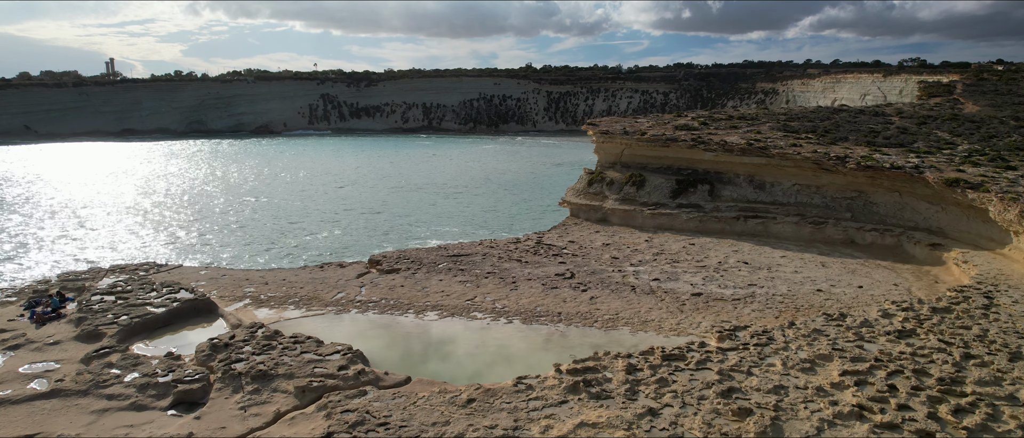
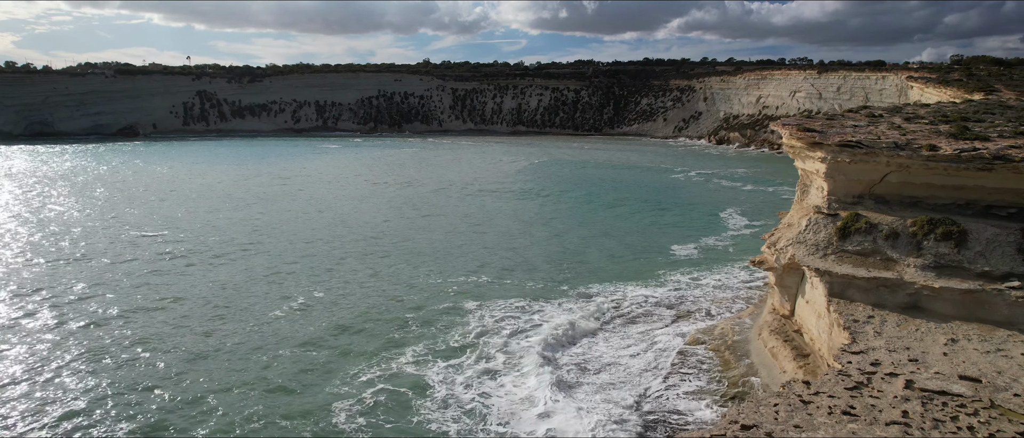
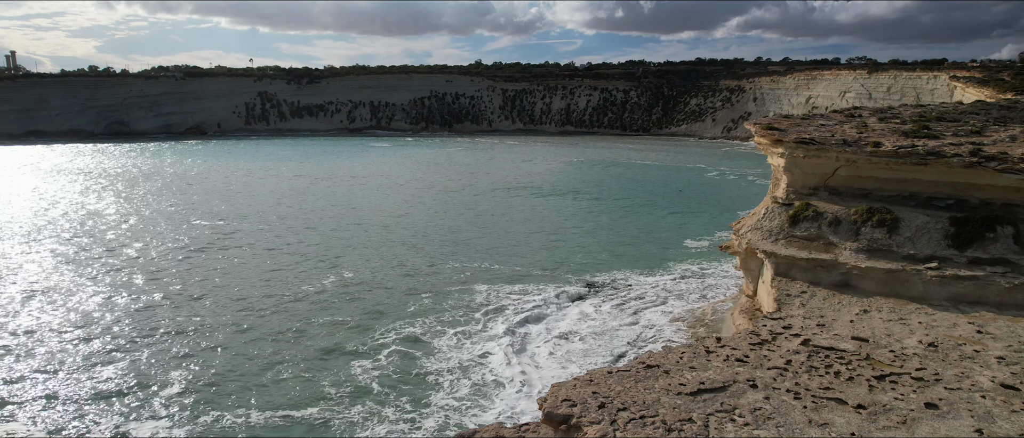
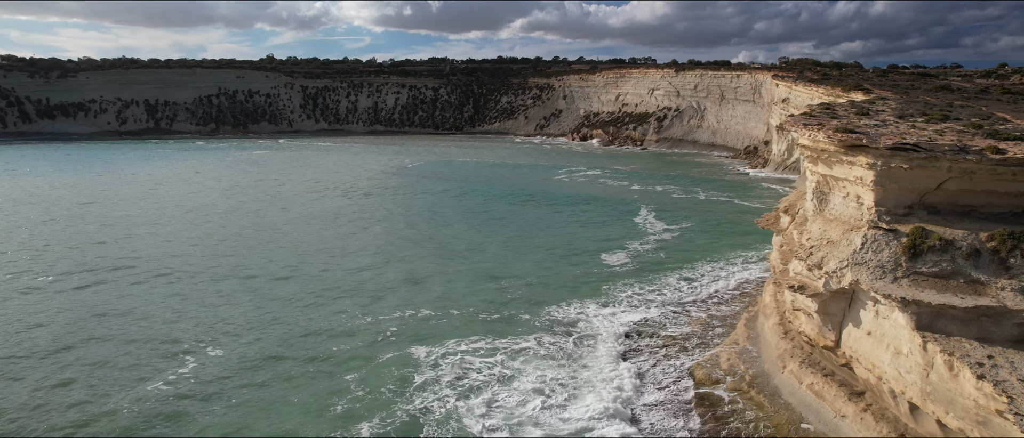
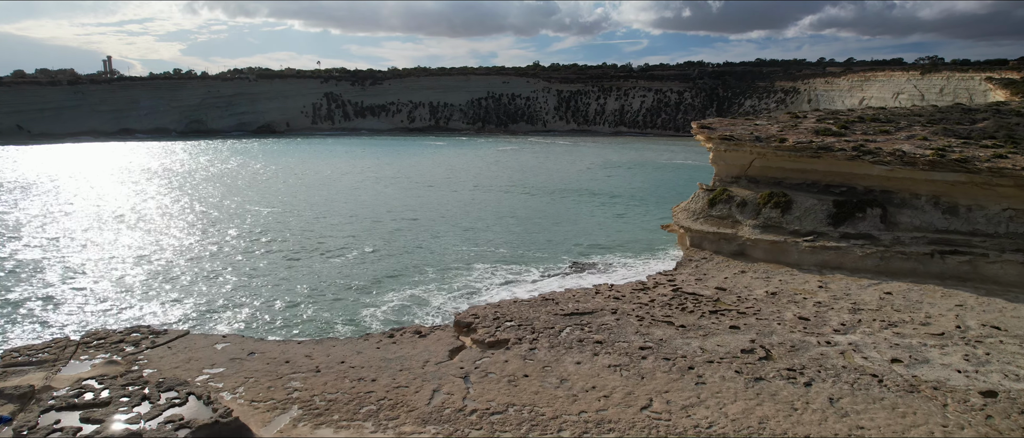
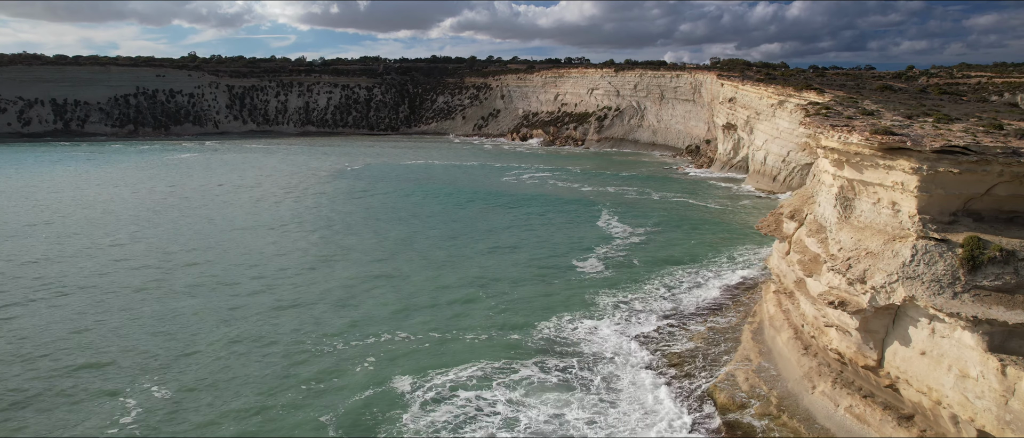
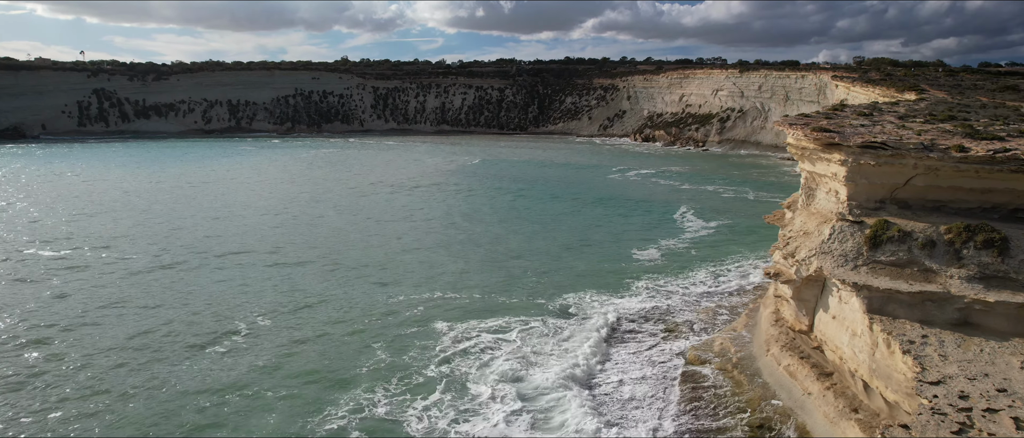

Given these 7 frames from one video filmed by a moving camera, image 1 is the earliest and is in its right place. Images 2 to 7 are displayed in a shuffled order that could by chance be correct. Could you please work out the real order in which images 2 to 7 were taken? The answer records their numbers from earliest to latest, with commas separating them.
5, 3, 2, 7, 4, 6
